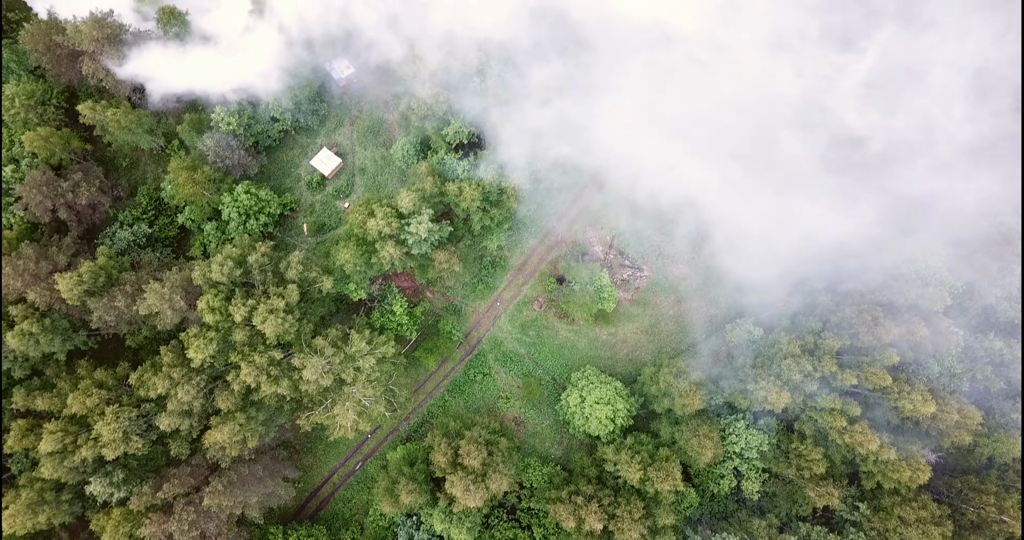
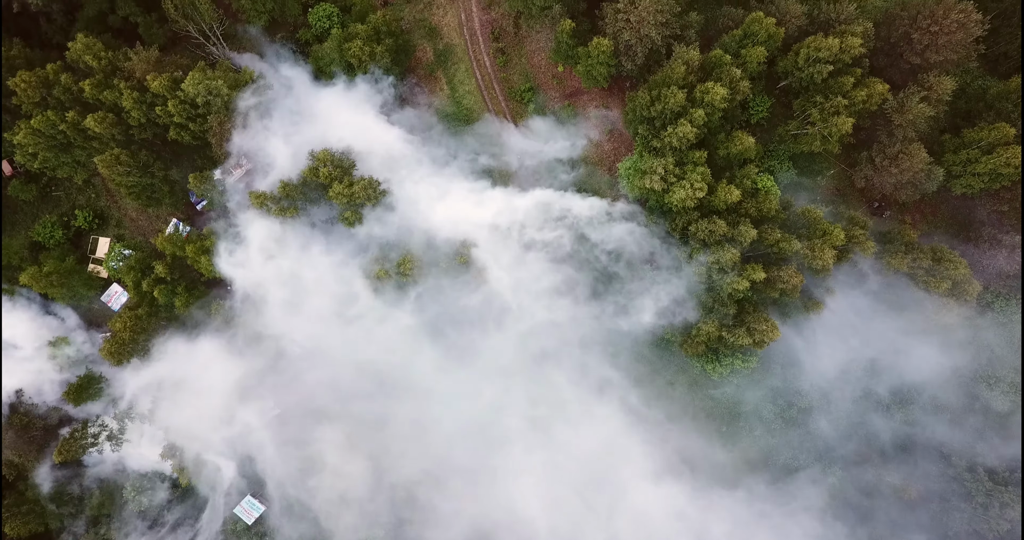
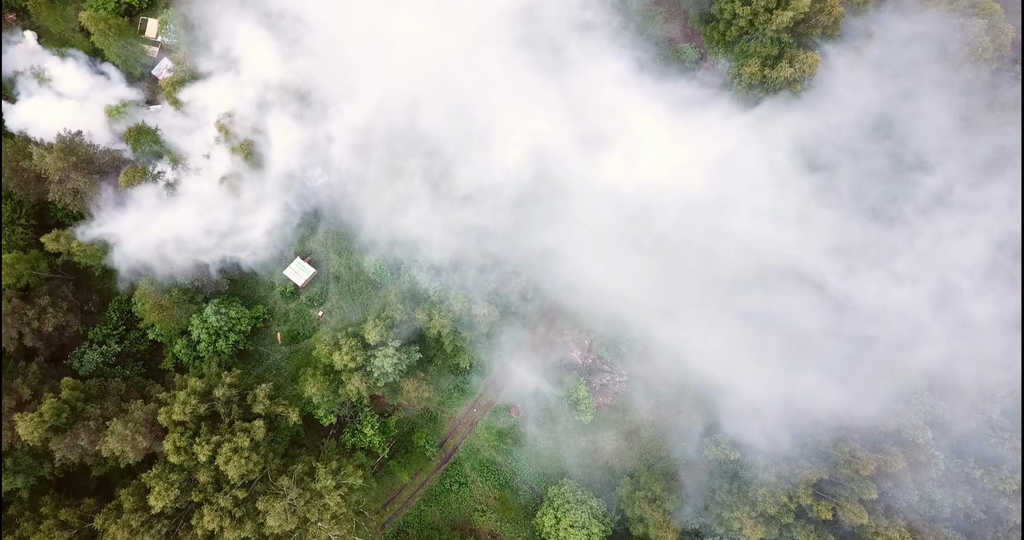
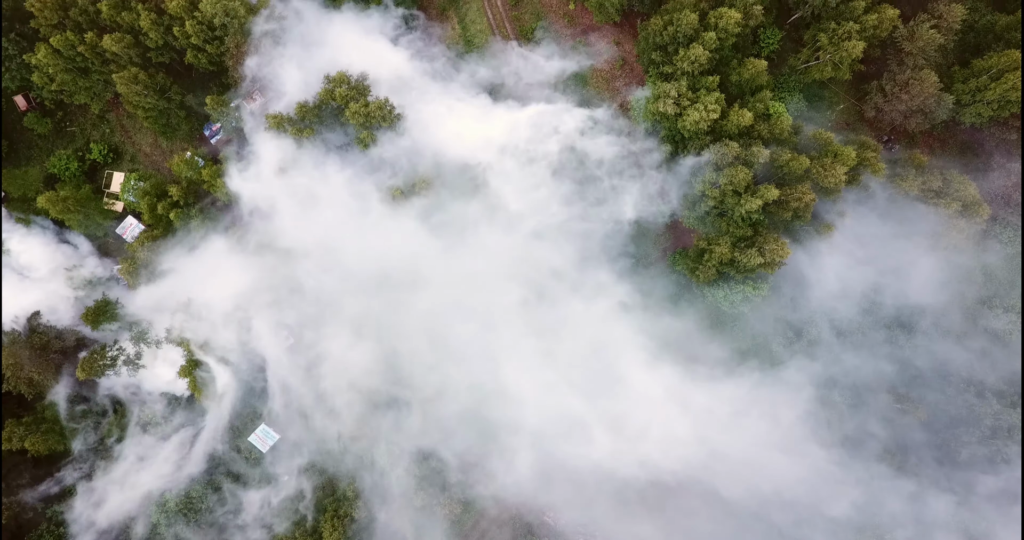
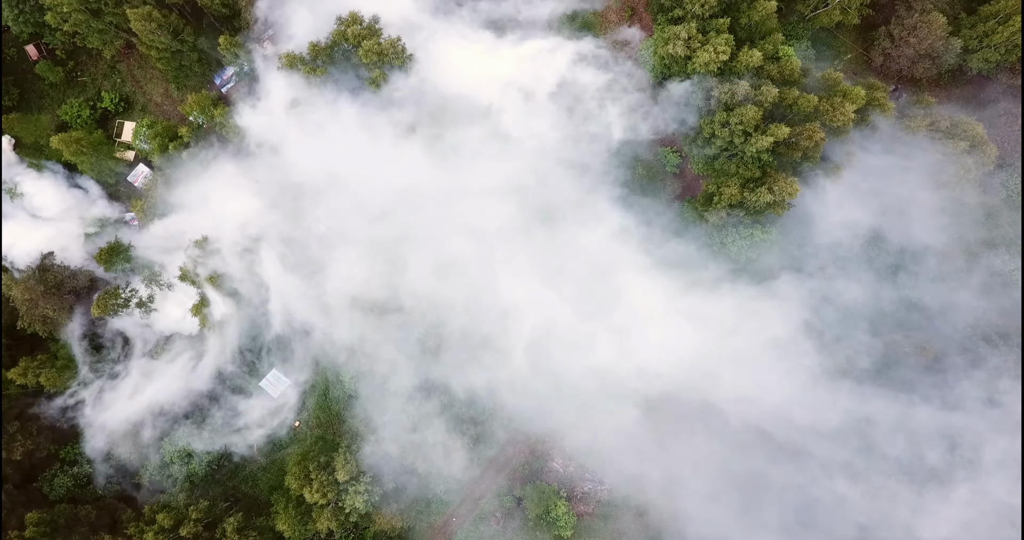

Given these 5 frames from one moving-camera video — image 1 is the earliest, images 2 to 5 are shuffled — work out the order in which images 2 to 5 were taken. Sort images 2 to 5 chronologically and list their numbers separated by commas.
3, 5, 4, 2
